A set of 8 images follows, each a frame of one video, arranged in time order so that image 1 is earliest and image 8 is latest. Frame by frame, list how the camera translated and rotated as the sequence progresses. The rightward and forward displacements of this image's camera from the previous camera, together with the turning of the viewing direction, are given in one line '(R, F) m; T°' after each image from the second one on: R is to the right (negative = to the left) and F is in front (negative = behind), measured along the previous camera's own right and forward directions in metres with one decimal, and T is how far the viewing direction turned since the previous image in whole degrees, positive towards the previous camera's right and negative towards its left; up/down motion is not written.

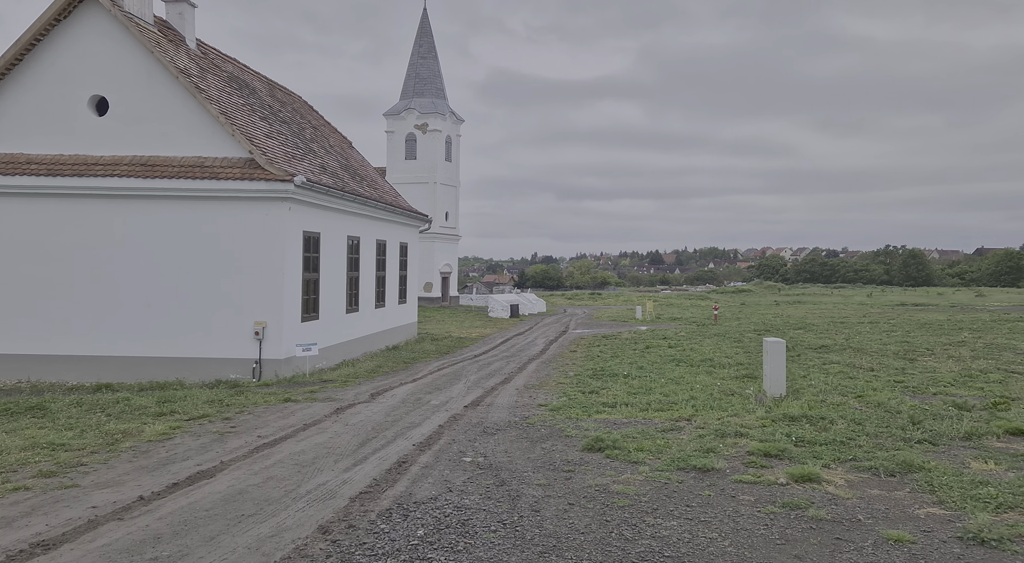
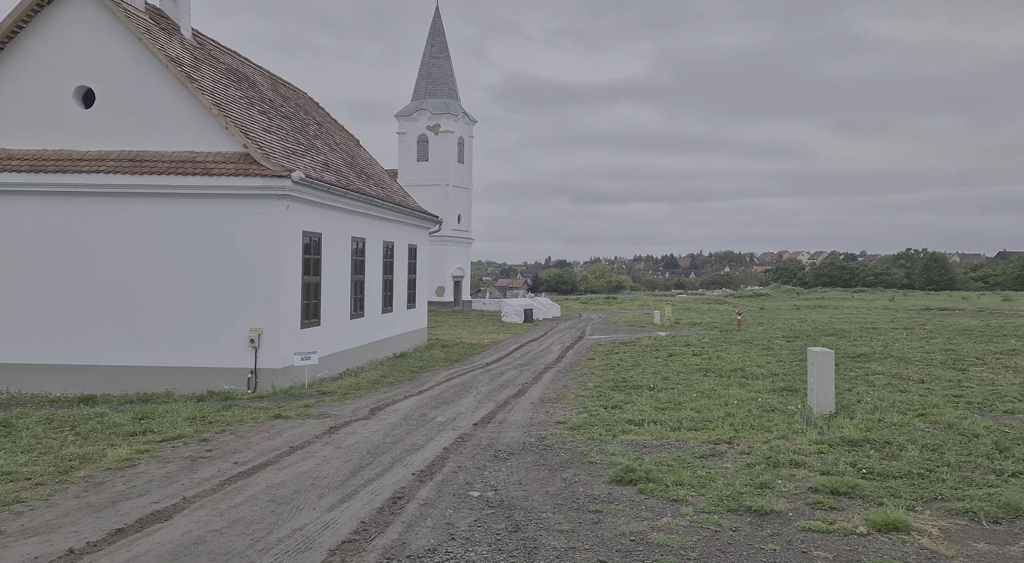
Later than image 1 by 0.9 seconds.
(0.0, +1.1) m; -1°
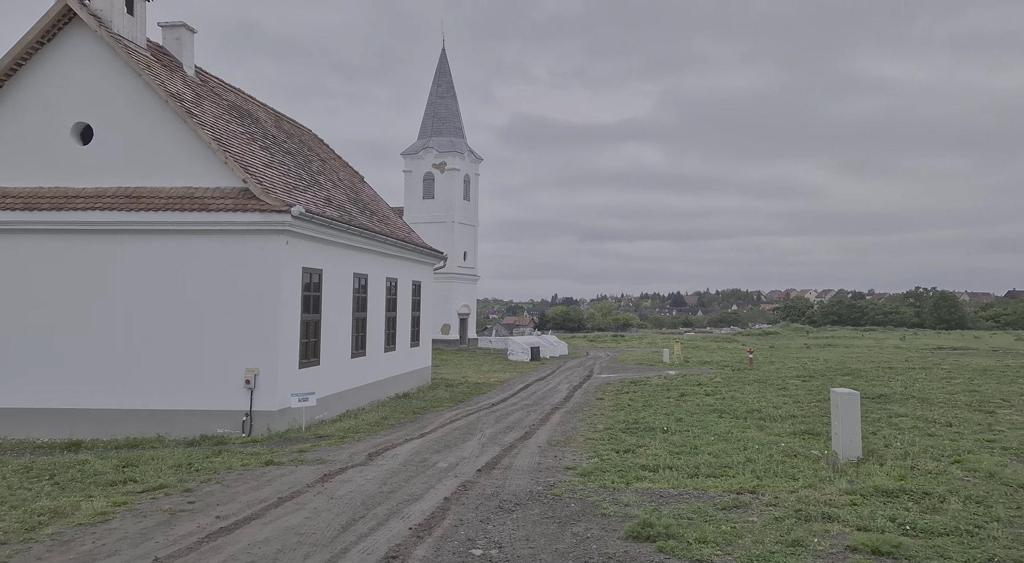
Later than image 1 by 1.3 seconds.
(0.0, +0.5) m; -1°
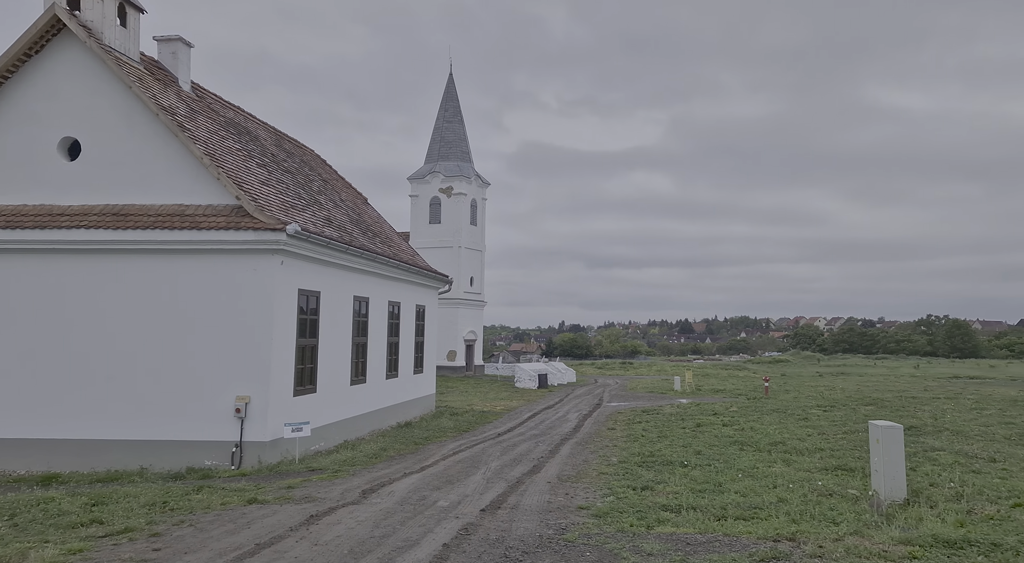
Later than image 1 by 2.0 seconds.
(0.0, +0.8) m; -1°
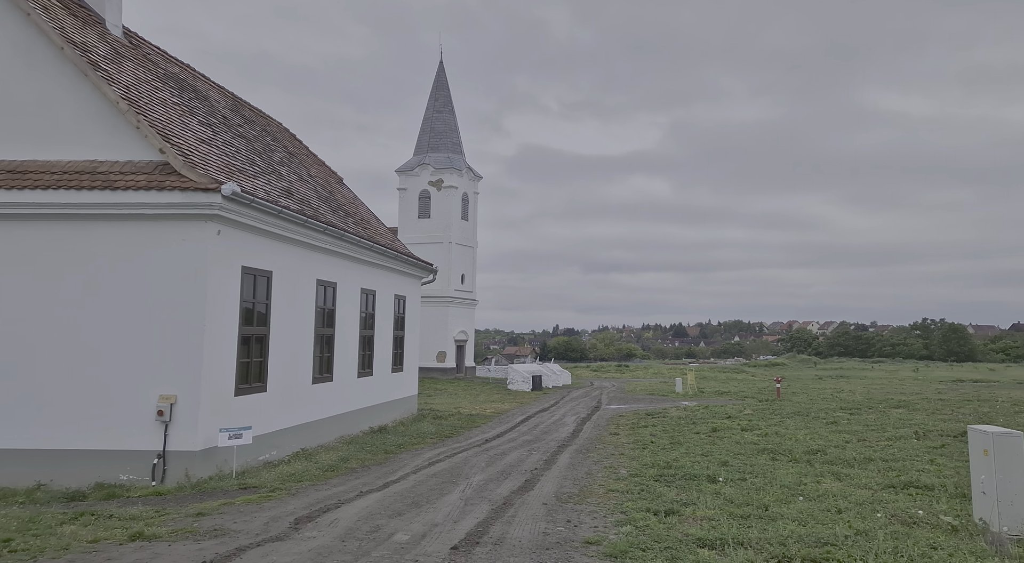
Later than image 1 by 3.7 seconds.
(+0.1, +2.2) m; +1°
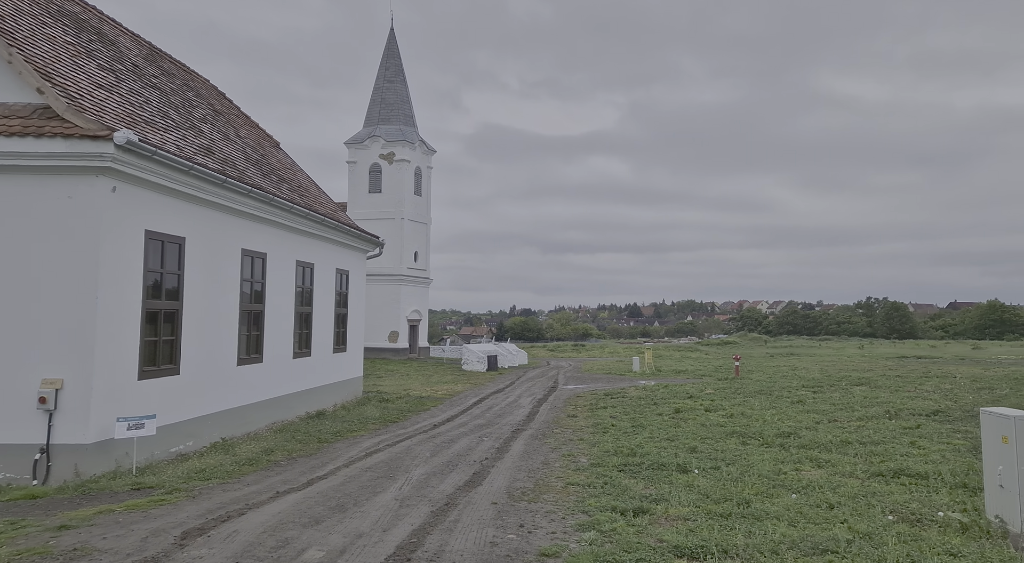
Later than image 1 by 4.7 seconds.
(+0.1, +1.2) m; +4°
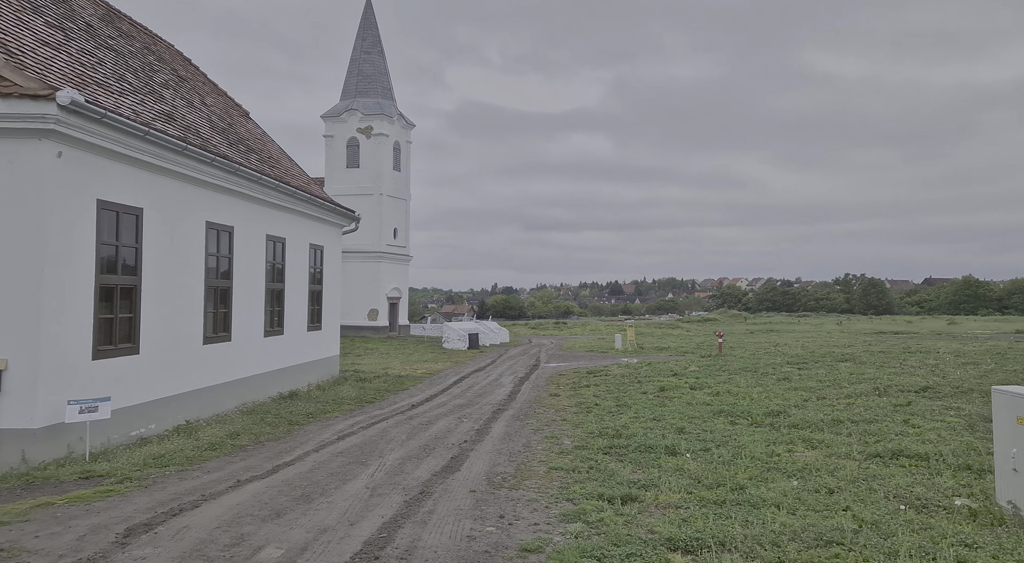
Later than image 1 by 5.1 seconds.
(0.0, +0.5) m; +2°
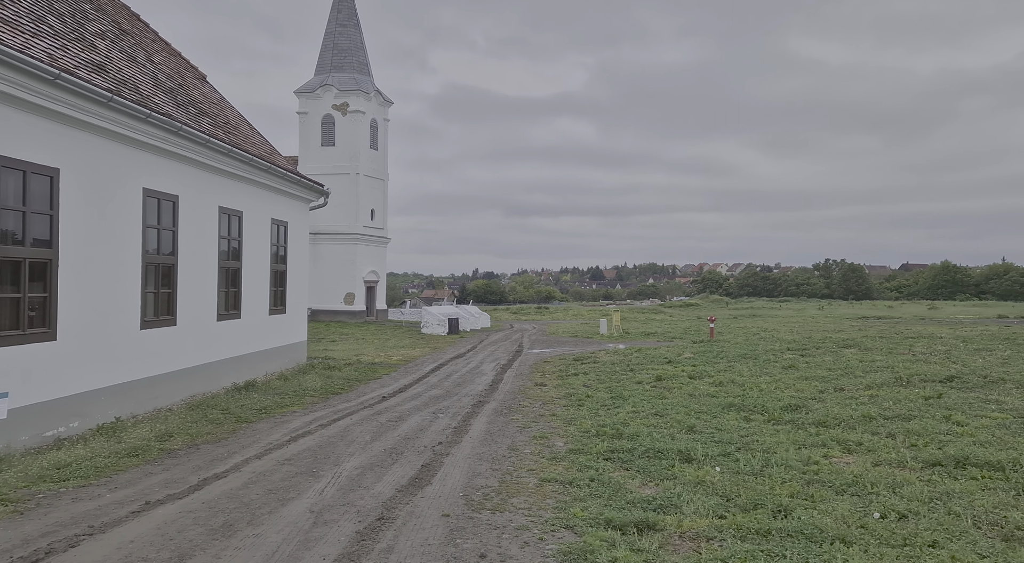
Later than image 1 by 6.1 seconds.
(0.0, +1.4) m; +2°
